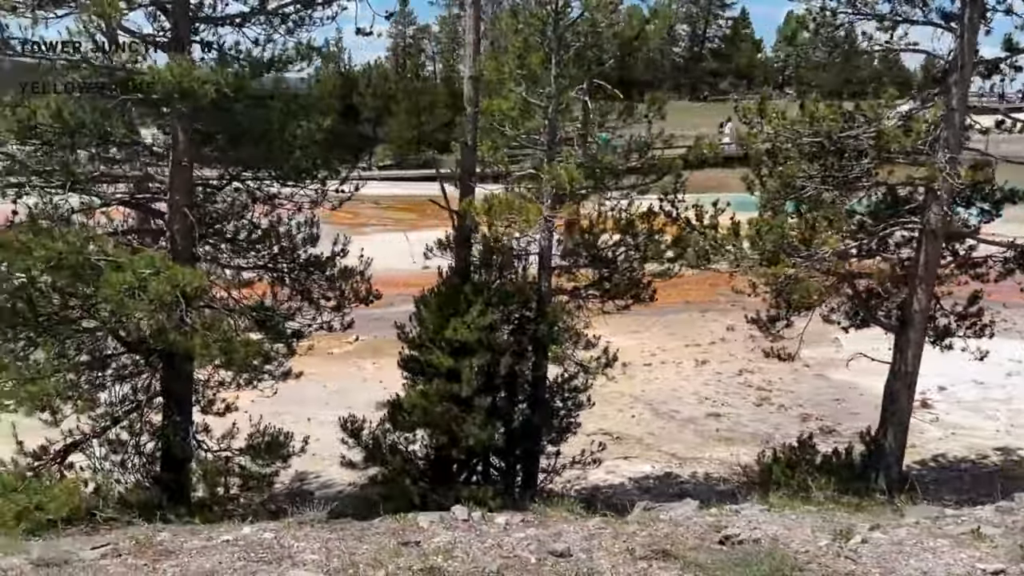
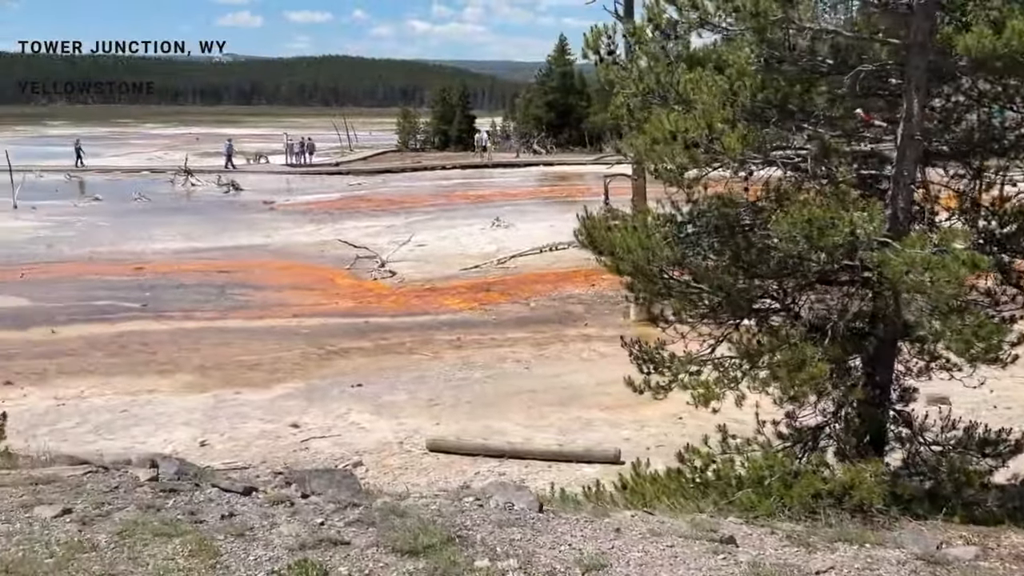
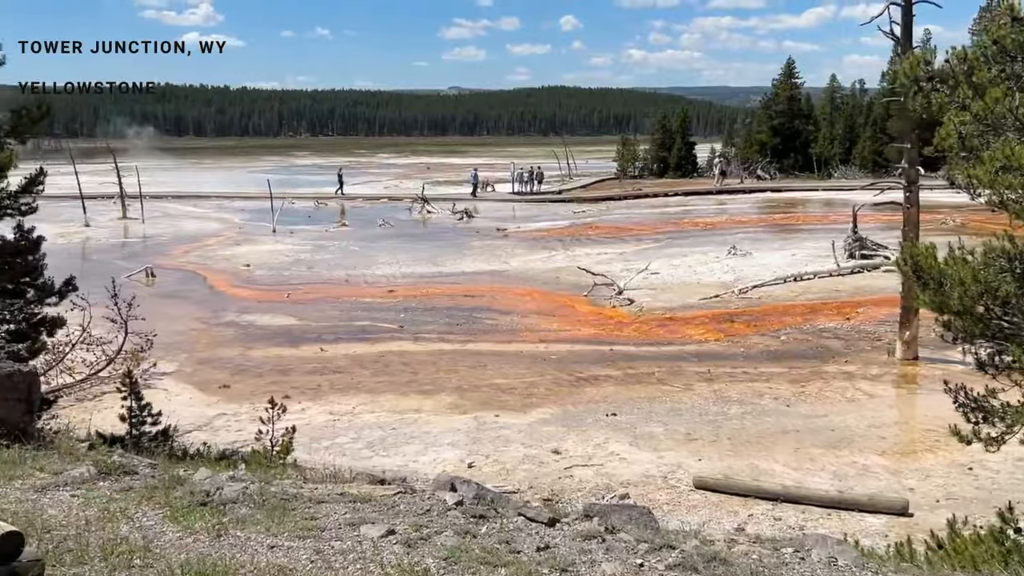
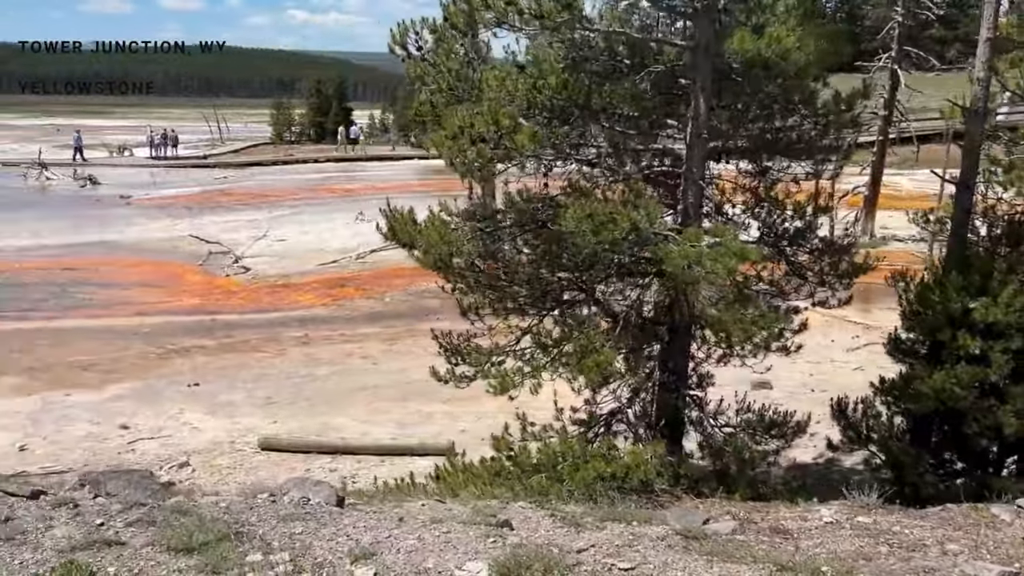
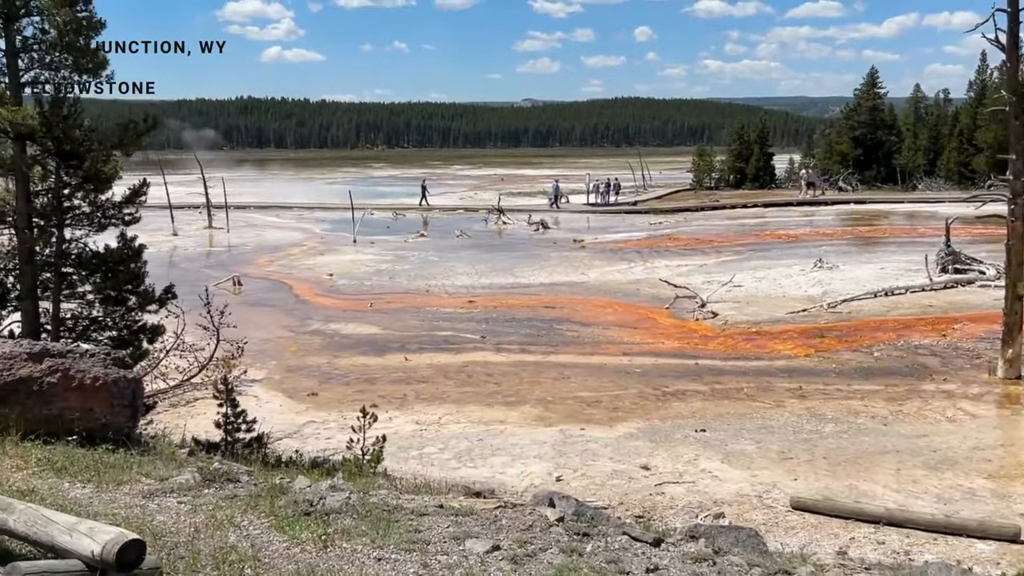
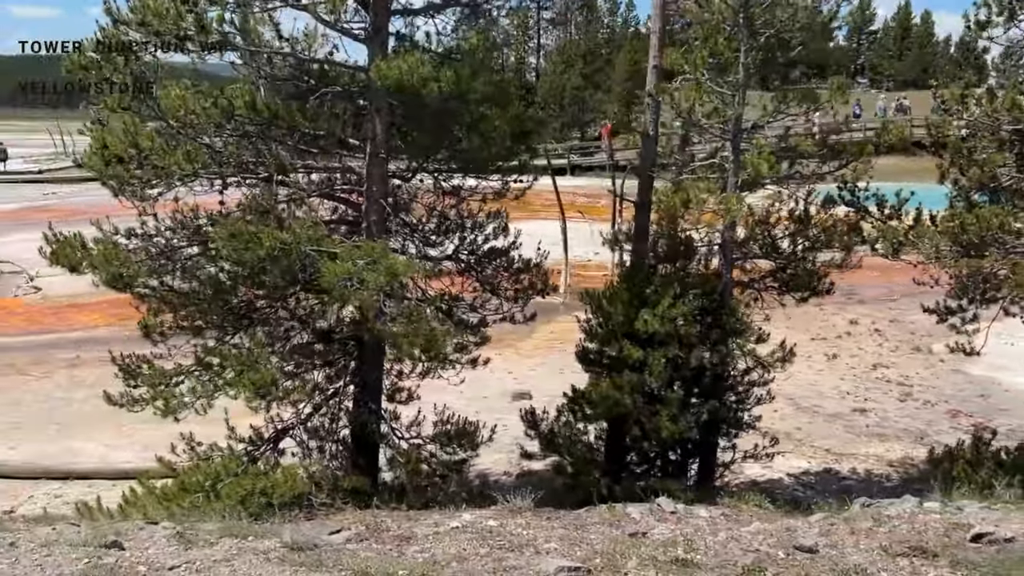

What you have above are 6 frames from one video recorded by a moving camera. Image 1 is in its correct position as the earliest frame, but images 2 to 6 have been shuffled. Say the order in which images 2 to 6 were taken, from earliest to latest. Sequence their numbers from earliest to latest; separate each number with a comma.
6, 4, 2, 3, 5
